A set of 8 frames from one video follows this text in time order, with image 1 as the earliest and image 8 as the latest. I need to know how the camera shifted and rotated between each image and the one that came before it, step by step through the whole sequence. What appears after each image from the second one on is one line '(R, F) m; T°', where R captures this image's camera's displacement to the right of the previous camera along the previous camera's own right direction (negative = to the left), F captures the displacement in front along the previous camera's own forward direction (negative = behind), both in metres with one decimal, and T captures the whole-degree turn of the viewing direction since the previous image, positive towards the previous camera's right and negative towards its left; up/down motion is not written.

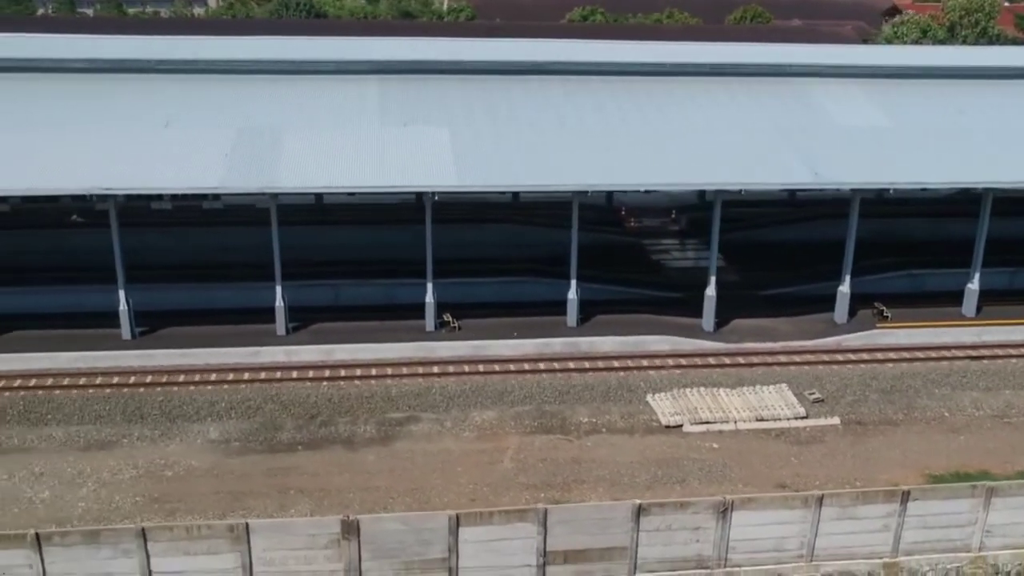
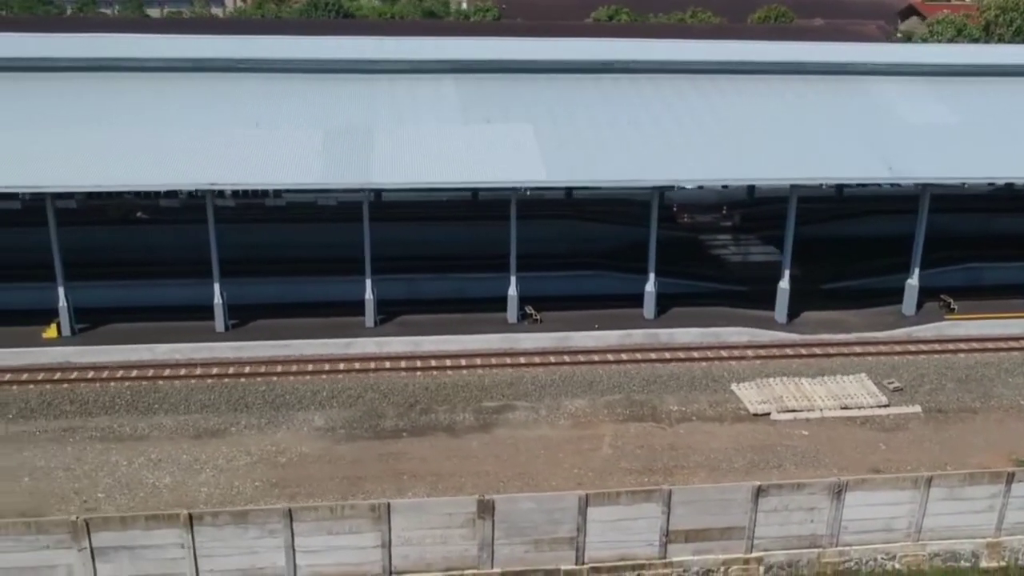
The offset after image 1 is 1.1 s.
(-1.5, -0.4) m; 0°
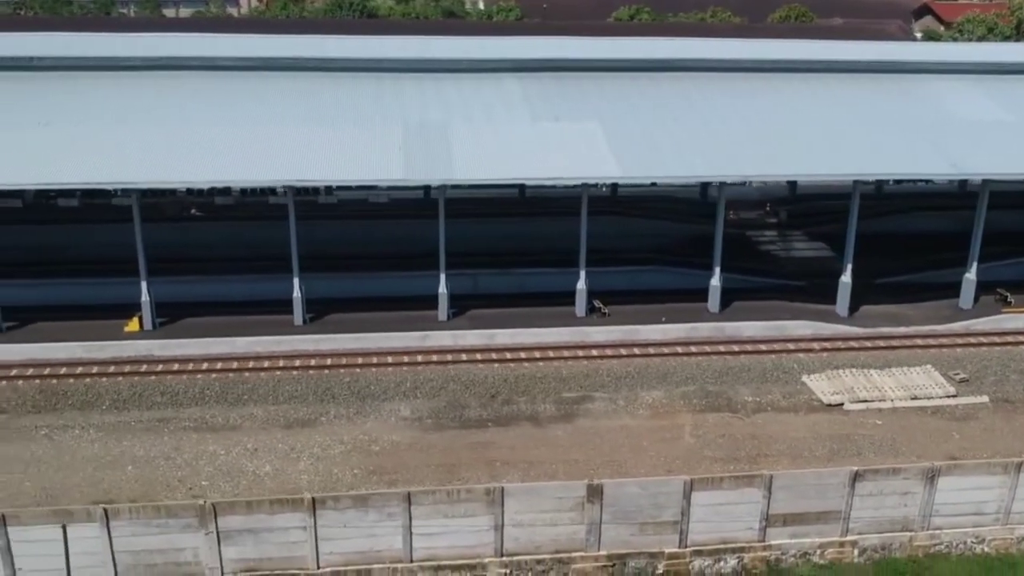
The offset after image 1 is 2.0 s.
(-1.3, -0.4) m; 0°
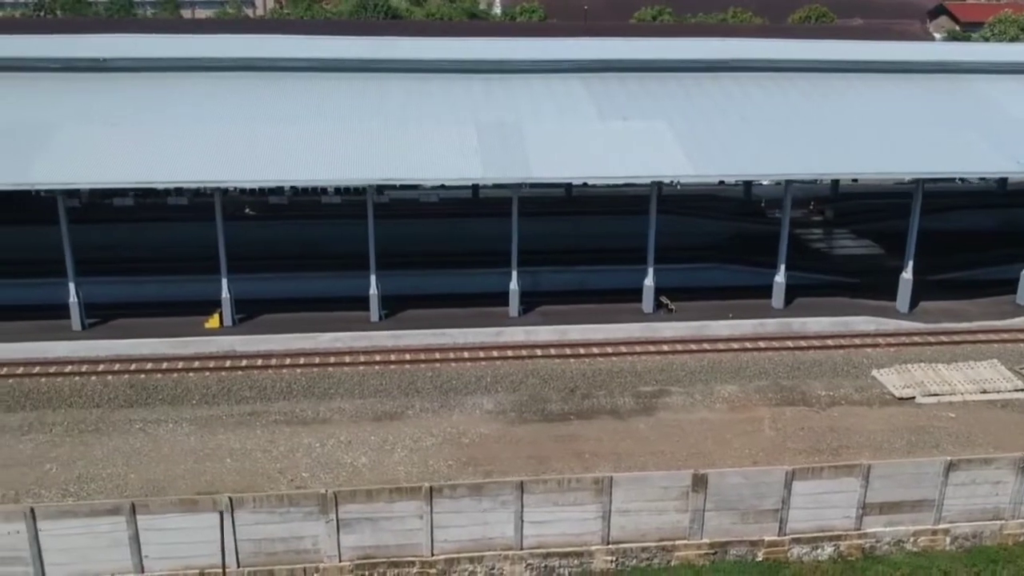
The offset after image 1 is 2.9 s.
(-1.3, -0.3) m; 0°
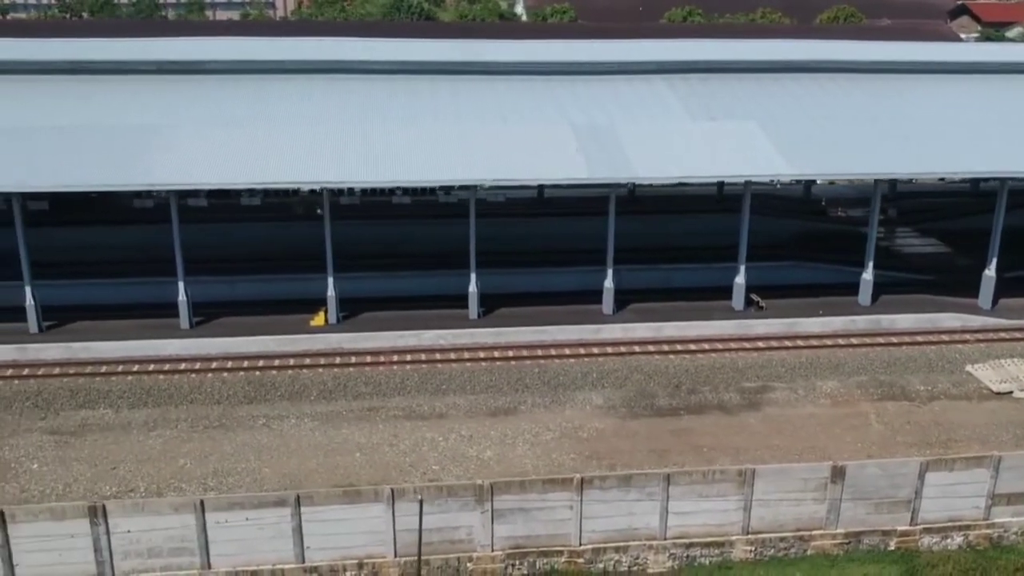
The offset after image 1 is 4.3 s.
(-1.8, -0.3) m; 0°
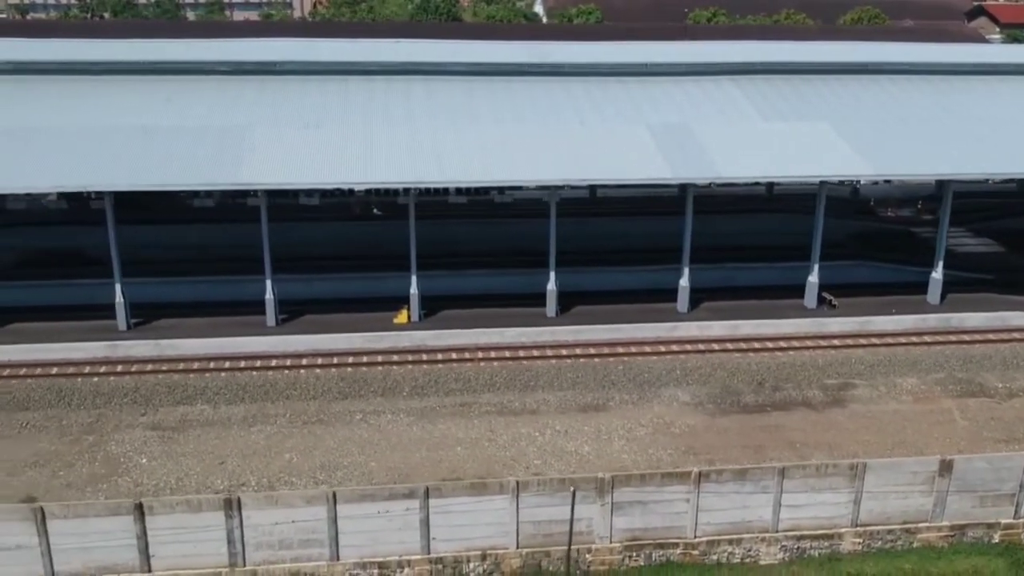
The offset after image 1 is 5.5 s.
(-1.5, -0.3) m; 0°
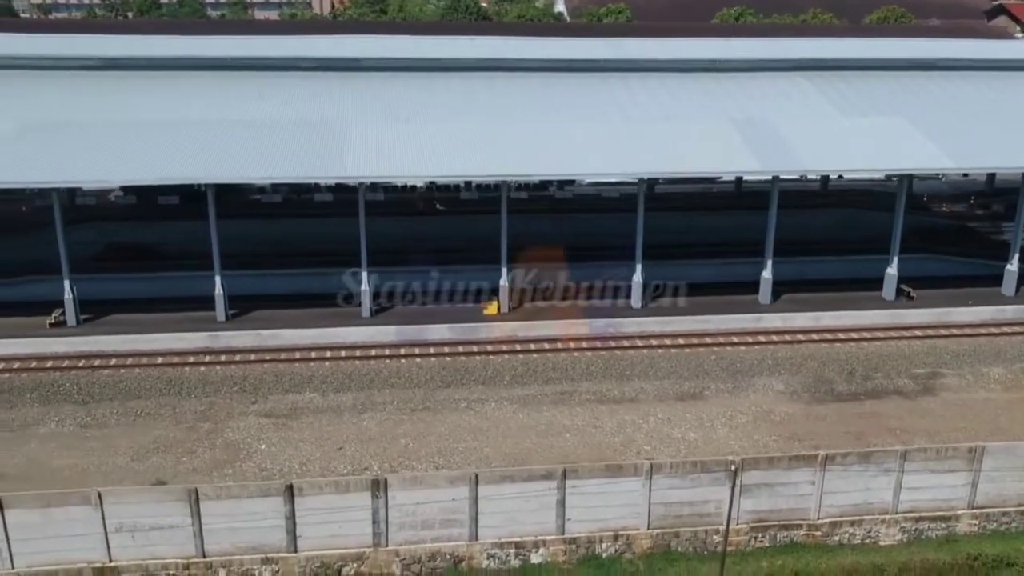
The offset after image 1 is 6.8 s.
(-1.7, -0.3) m; 0°
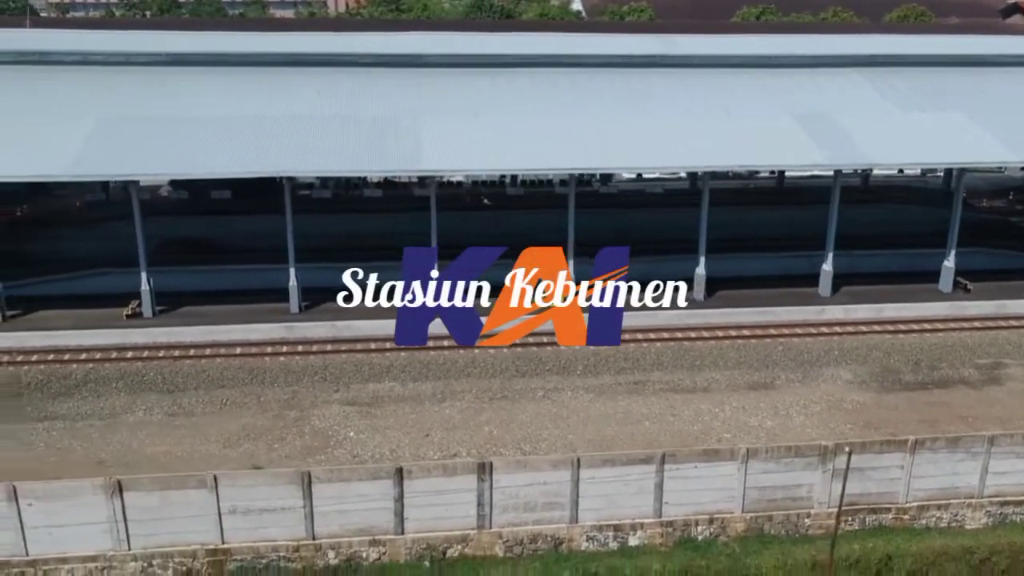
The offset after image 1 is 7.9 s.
(-1.3, -0.3) m; 0°
